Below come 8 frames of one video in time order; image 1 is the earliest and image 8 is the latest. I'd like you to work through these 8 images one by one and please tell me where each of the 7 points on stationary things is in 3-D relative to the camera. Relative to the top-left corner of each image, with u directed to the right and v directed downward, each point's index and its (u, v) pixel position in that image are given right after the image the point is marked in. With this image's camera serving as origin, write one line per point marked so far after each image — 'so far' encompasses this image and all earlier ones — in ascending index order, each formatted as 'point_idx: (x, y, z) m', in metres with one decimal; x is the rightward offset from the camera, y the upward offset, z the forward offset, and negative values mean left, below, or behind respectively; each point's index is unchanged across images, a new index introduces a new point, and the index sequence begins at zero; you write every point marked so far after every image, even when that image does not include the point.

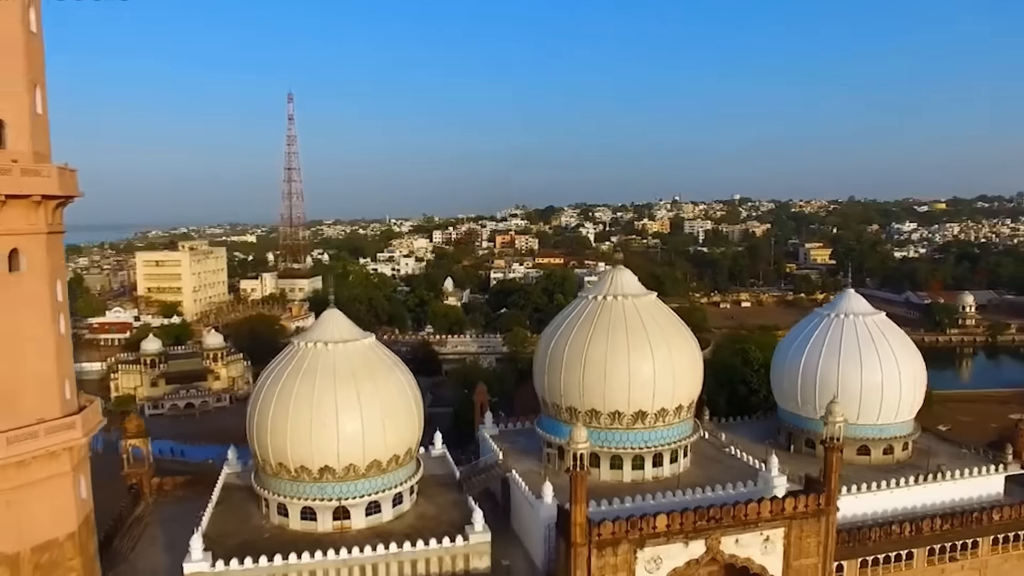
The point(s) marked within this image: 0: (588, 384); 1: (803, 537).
0: (+1.5, -1.9, +15.1) m
1: (+5.3, -4.5, +14.0) m
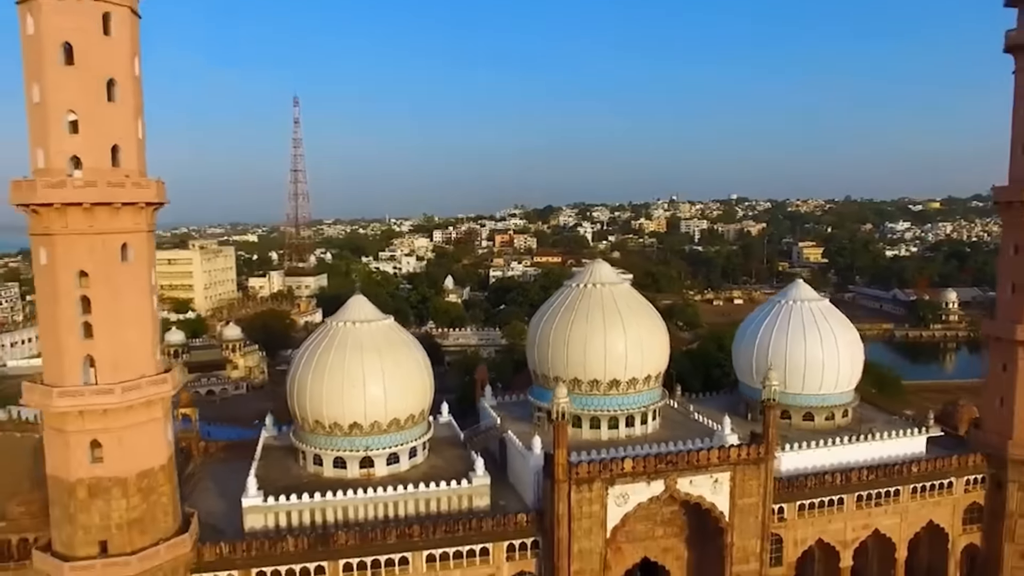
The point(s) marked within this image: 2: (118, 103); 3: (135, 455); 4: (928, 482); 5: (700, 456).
0: (+1.4, -1.6, +18.2) m
1: (+5.2, -4.3, +17.1) m
2: (-6.7, +3.2, +13.1) m
3: (-6.7, -2.9, +13.7) m
4: (+10.6, -4.9, +19.5) m
5: (+4.1, -3.6, +16.7) m
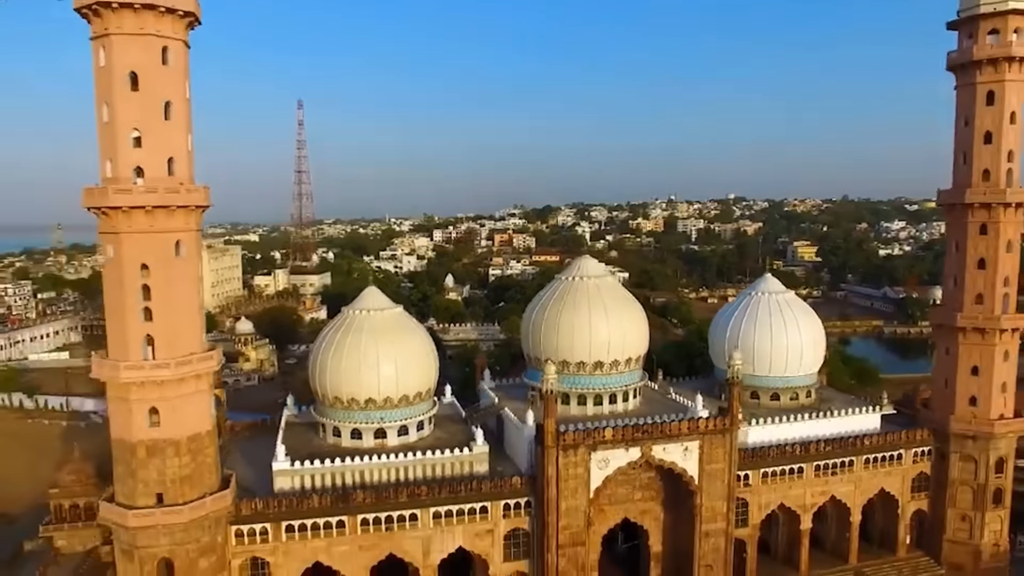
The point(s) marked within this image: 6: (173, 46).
0: (+1.3, -1.4, +20.6) m
1: (+5.1, -4.1, +19.5) m
2: (-6.8, +3.4, +15.5) m
3: (-6.8, -2.7, +16.0) m
4: (+10.5, -4.7, +21.9) m
5: (+4.0, -3.4, +19.0) m
6: (-6.8, +4.9, +15.4) m
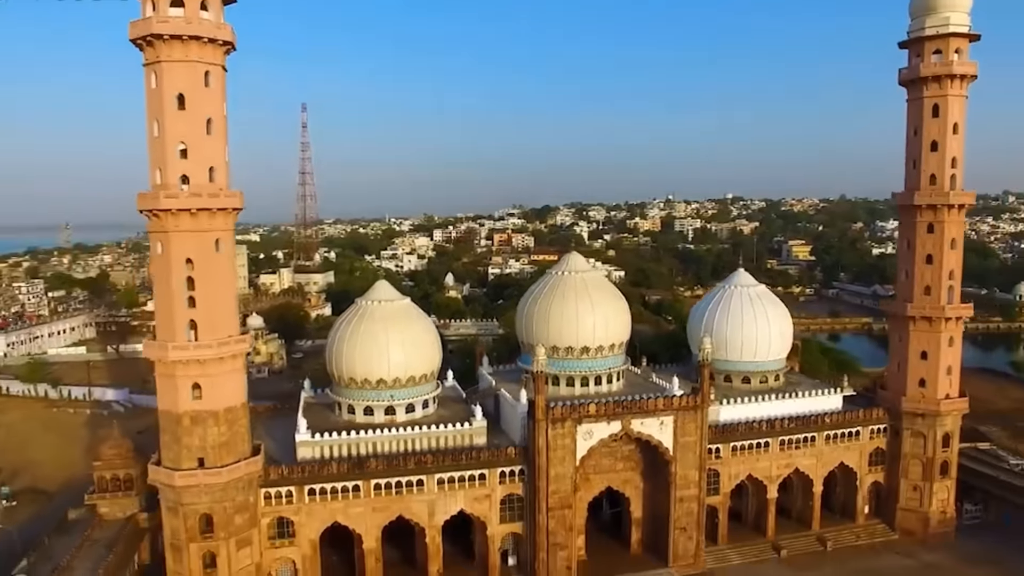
0: (+1.2, -1.2, +23.0) m
1: (+5.0, -3.9, +21.9) m
2: (-7.0, +3.6, +17.9) m
3: (-6.9, -2.5, +18.5) m
4: (+10.4, -4.5, +24.3) m
5: (+3.8, -3.2, +21.5) m
6: (-6.9, +5.1, +17.8) m
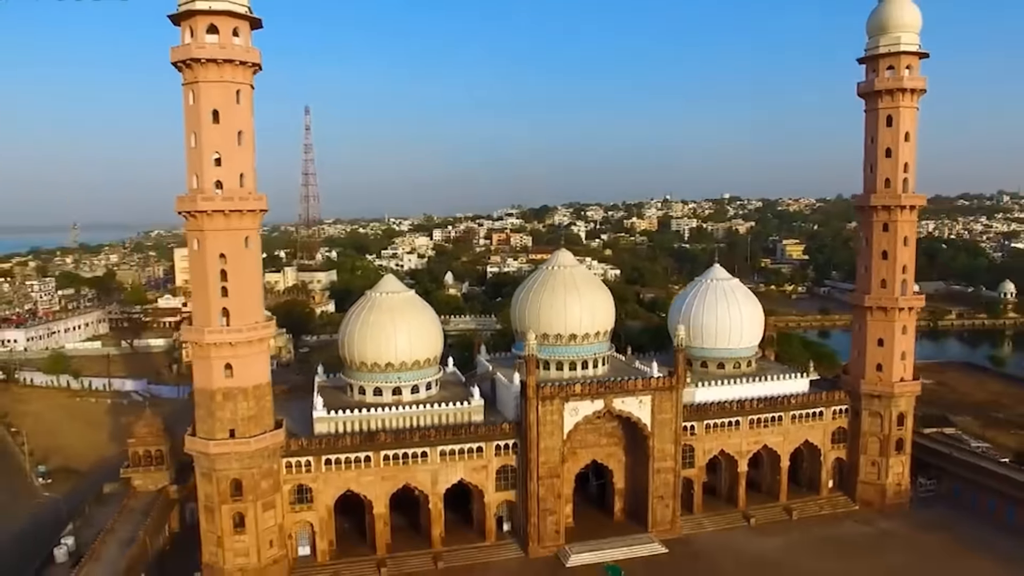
0: (+1.0, -1.0, +25.5) m
1: (+4.8, -3.6, +24.4) m
2: (-7.1, +3.8, +20.4) m
3: (-7.1, -2.3, +21.0) m
4: (+10.2, -4.3, +26.9) m
5: (+3.7, -3.0, +24.0) m
6: (-7.1, +5.3, +20.3) m
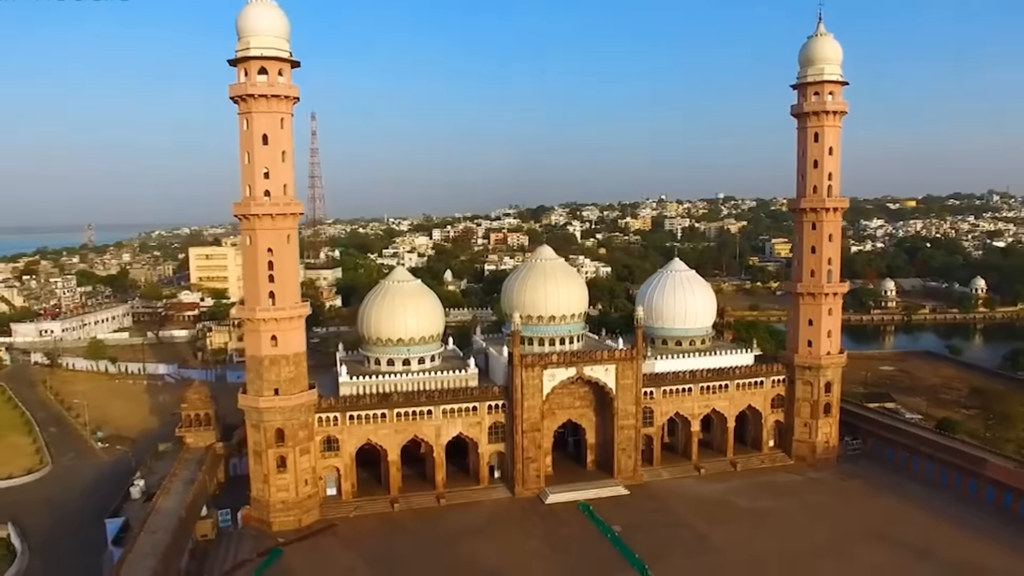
0: (+0.6, -0.5, +30.7) m
1: (+4.4, -3.2, +29.6) m
2: (-7.6, +4.2, +25.7) m
3: (-7.5, -1.9, +26.2) m
4: (+9.8, -3.8, +32.1) m
5: (+3.3, -2.6, +29.2) m
6: (-7.5, +5.7, +25.5) m
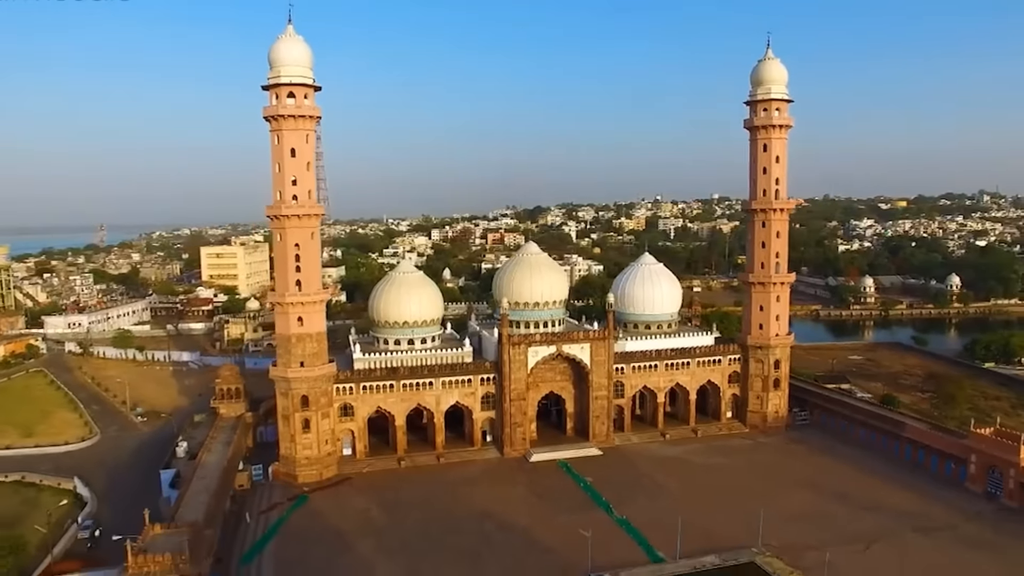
0: (+0.1, -0.1, +35.6) m
1: (+3.9, -2.7, +34.5) m
2: (-8.0, +4.7, +30.5) m
3: (-8.0, -1.5, +31.0) m
4: (+9.3, -3.4, +37.0) m
5: (+2.8, -2.1, +34.1) m
6: (-8.0, +6.1, +30.4) m
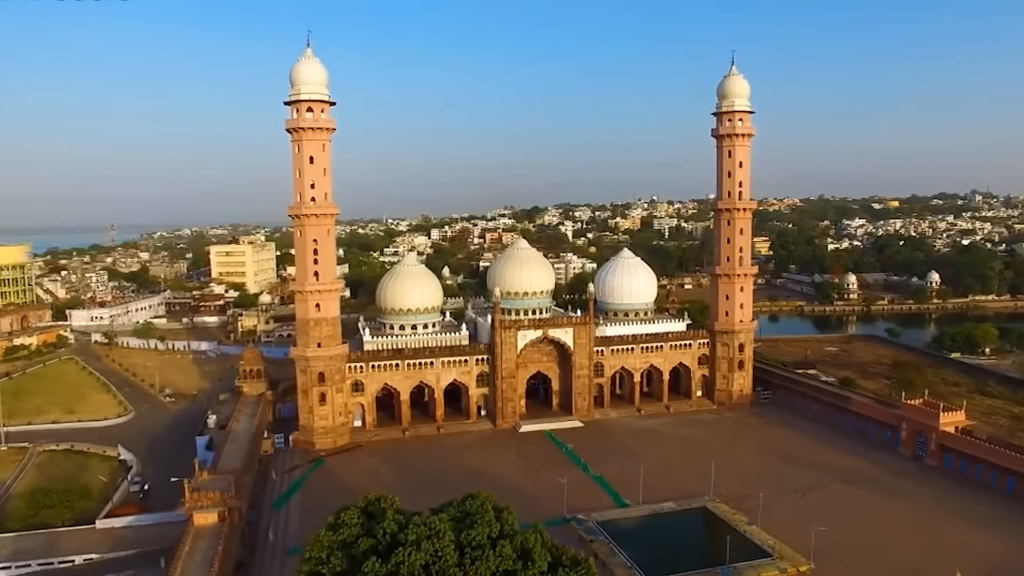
0: (-0.3, +0.4, +40.0) m
1: (+3.5, -2.3, +38.9) m
2: (-8.5, +5.1, +34.9) m
3: (-8.4, -1.0, +35.4) m
4: (+8.9, -2.9, +41.4) m
5: (+2.4, -1.6, +38.5) m
6: (-8.4, +6.6, +34.8) m
